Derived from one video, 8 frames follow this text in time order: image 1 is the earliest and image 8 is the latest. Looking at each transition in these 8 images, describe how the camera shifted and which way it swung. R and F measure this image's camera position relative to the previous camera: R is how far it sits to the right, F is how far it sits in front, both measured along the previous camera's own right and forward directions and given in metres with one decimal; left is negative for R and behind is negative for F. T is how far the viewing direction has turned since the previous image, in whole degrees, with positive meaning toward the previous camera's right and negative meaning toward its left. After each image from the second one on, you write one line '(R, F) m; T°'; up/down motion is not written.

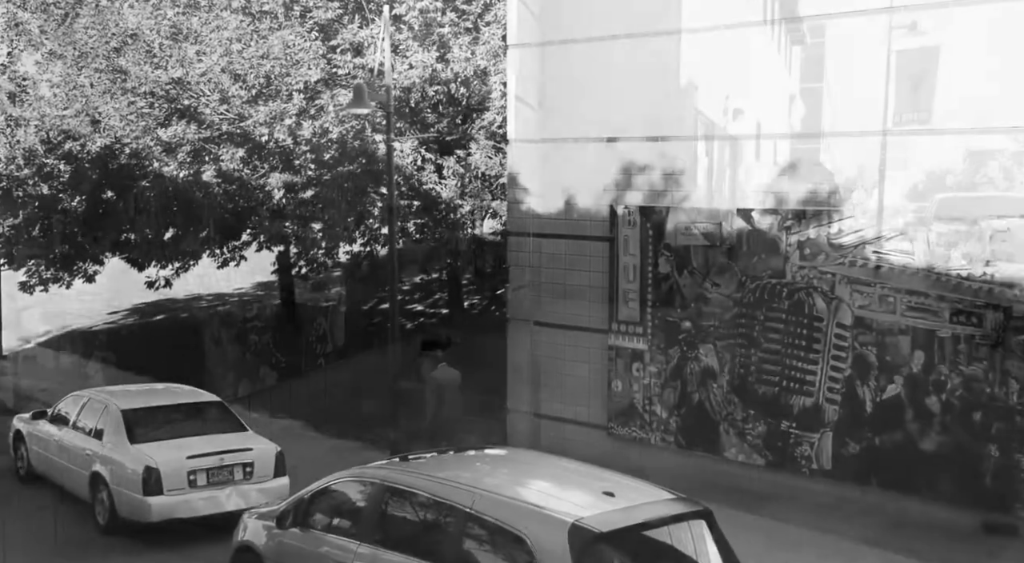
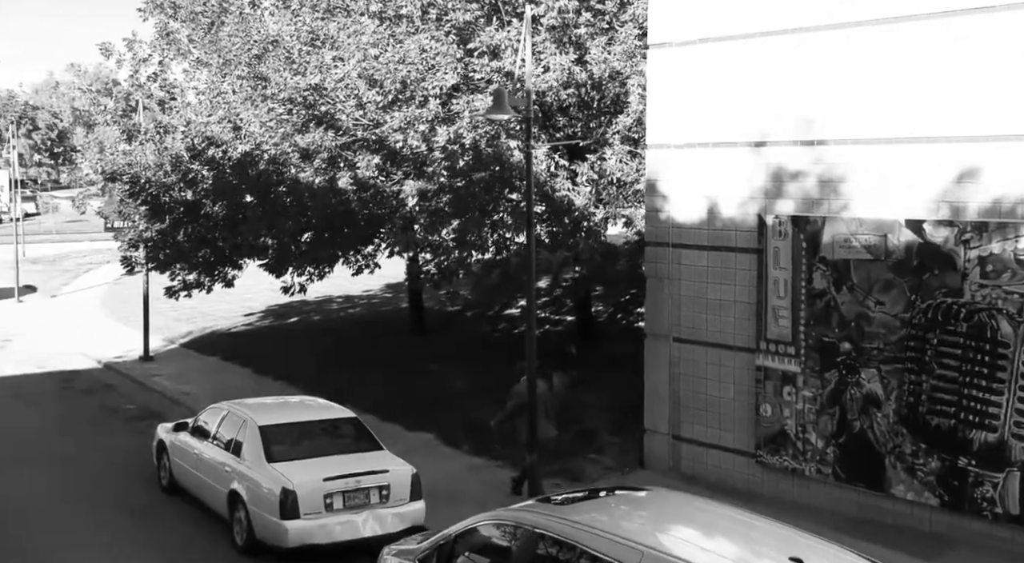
(-0.2, +0.4) m; -8°
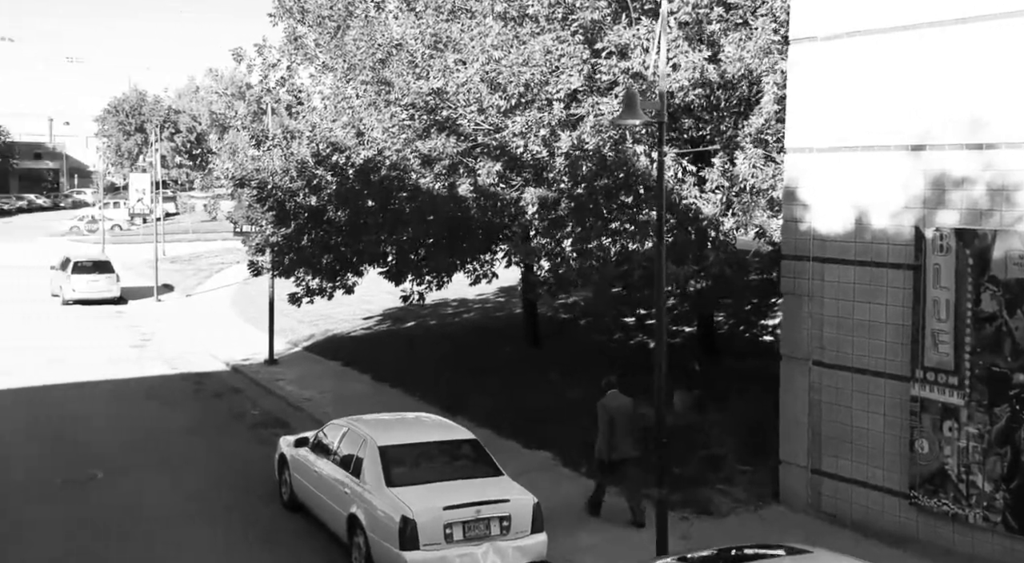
(0.0, +0.5) m; -7°
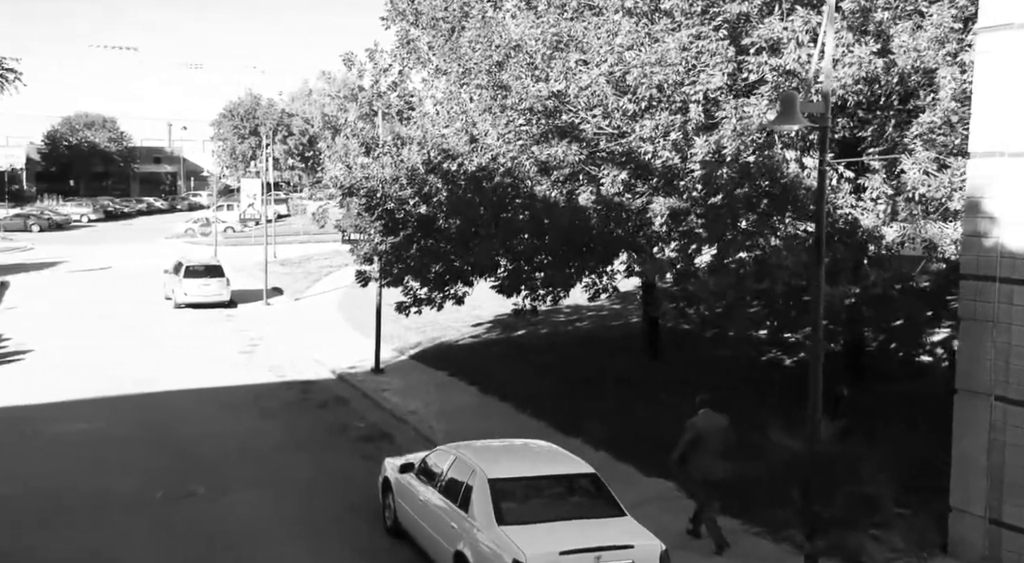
(-0.3, +0.8) m; -6°
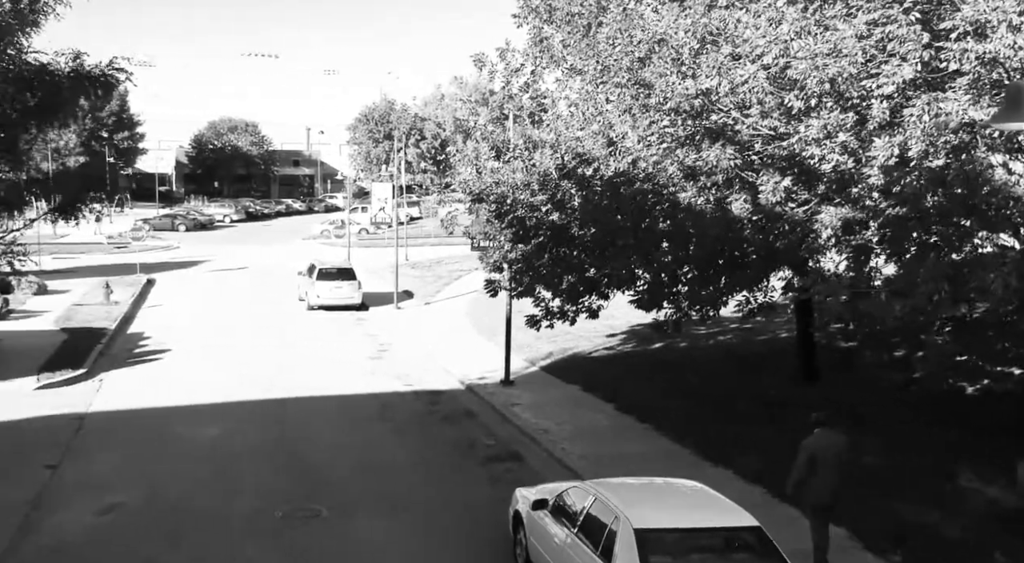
(-0.2, +0.8) m; -8°
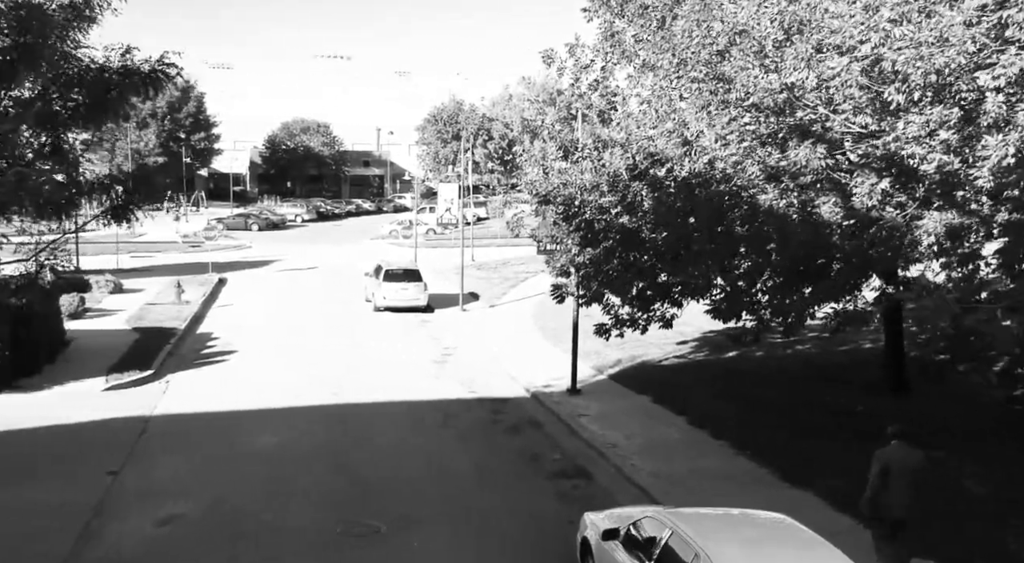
(0.0, +0.6) m; -4°
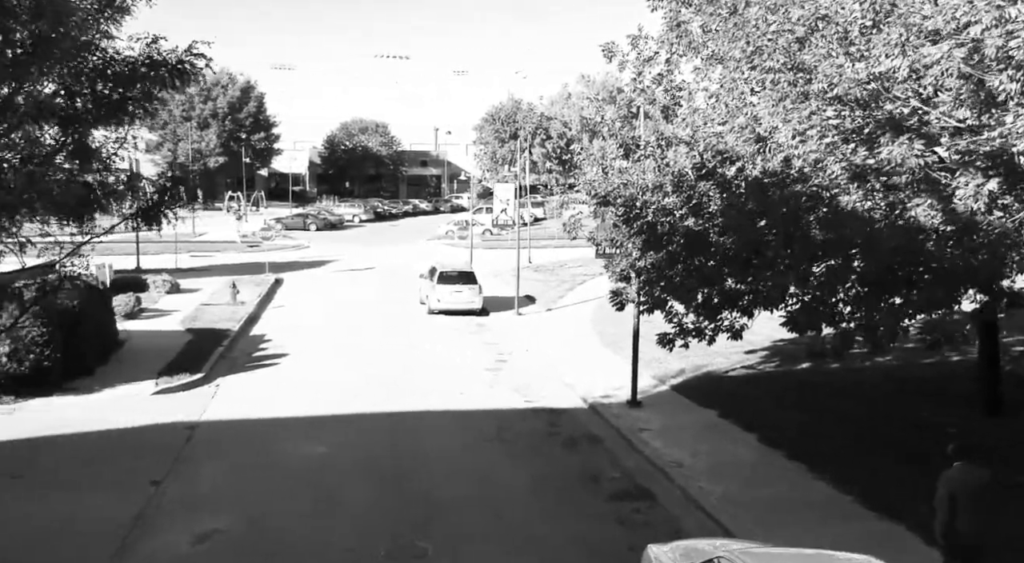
(0.0, +0.7) m; -4°
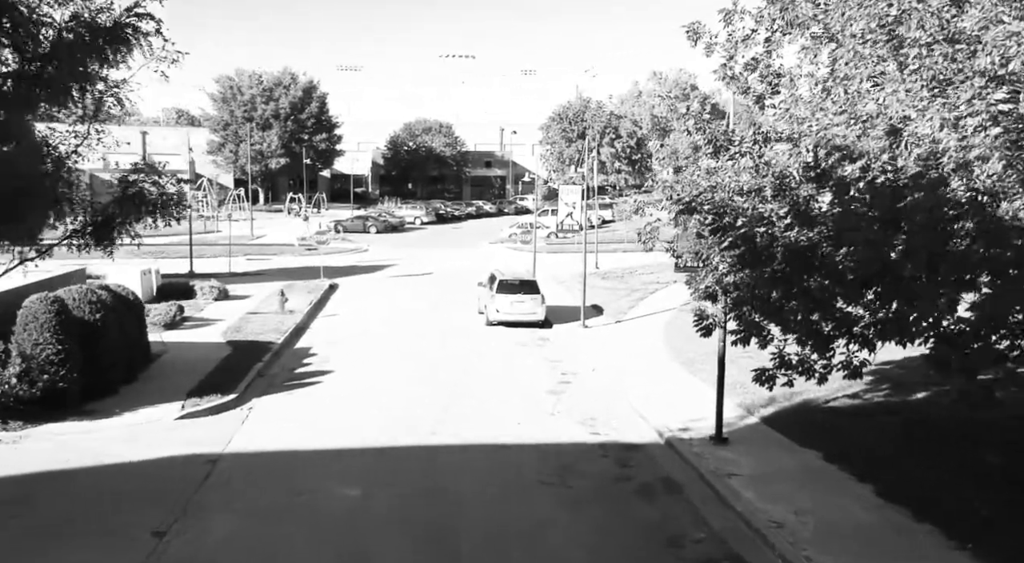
(0.0, +2.0) m; -4°
